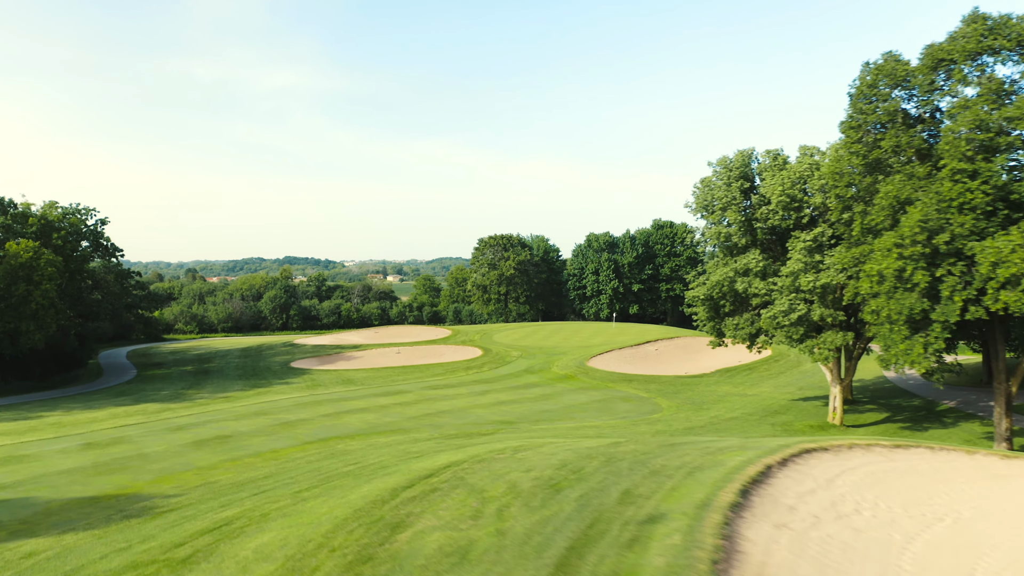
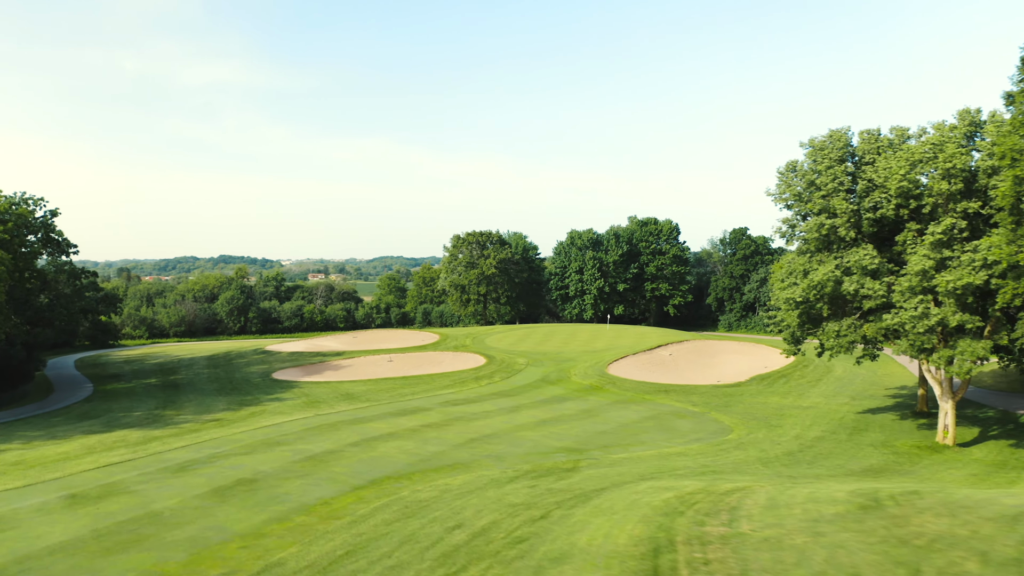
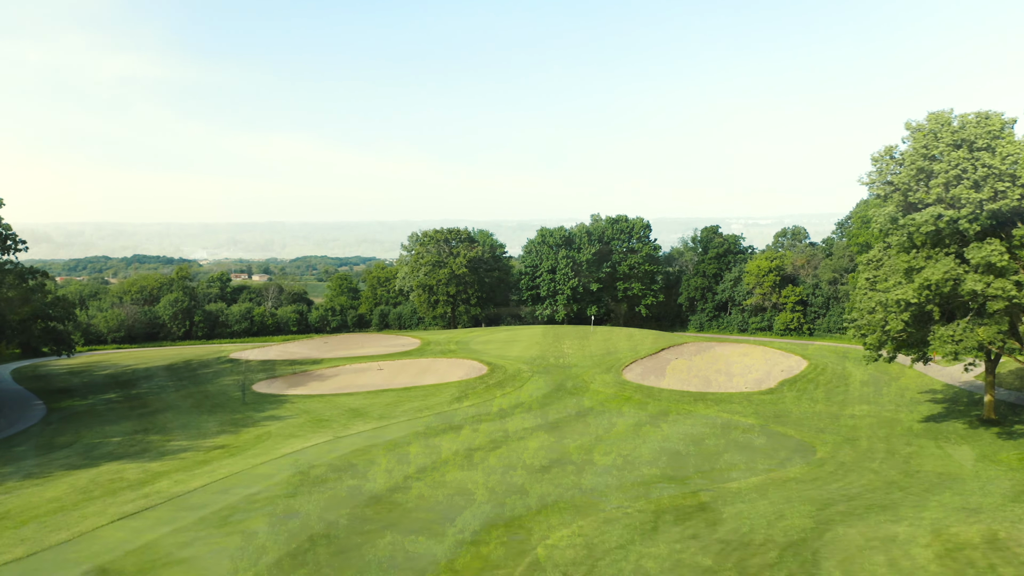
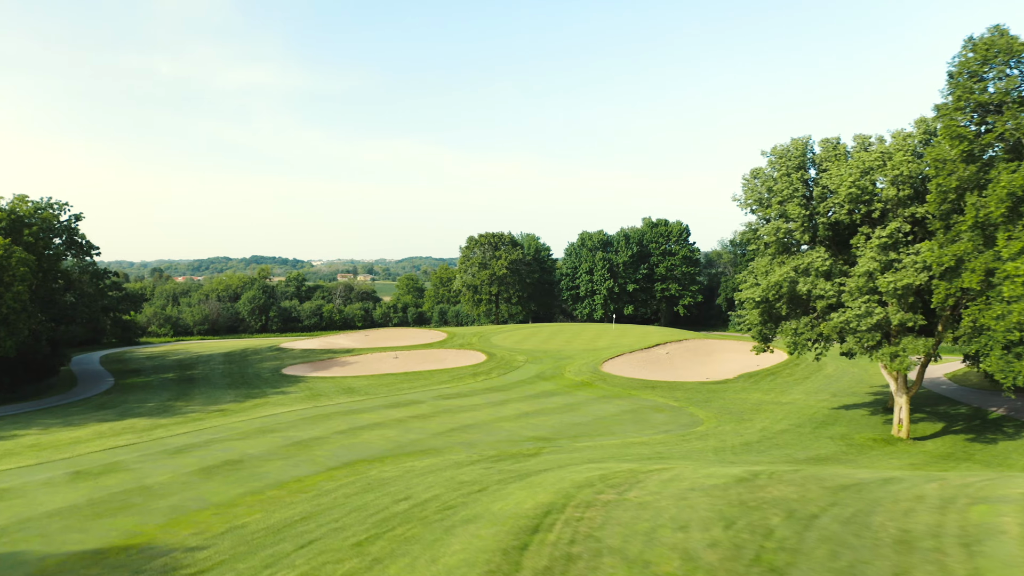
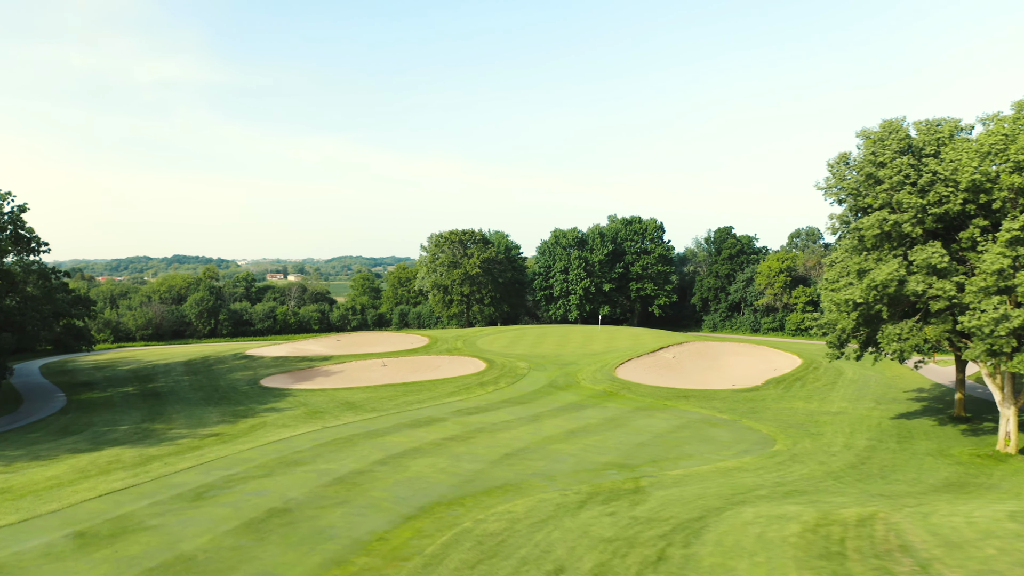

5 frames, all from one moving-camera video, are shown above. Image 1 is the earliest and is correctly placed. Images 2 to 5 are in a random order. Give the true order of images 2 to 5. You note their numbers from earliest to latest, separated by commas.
4, 2, 5, 3
